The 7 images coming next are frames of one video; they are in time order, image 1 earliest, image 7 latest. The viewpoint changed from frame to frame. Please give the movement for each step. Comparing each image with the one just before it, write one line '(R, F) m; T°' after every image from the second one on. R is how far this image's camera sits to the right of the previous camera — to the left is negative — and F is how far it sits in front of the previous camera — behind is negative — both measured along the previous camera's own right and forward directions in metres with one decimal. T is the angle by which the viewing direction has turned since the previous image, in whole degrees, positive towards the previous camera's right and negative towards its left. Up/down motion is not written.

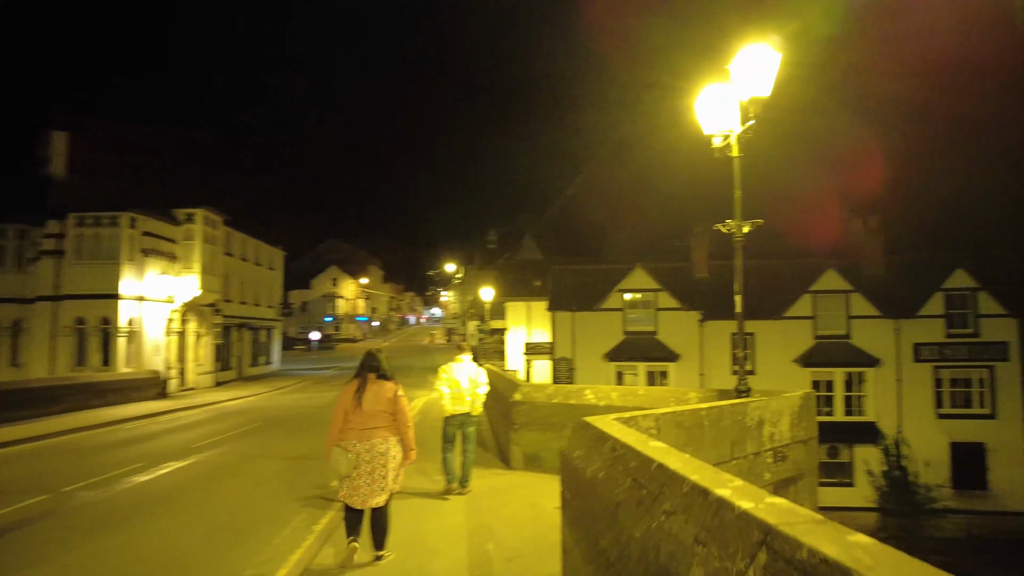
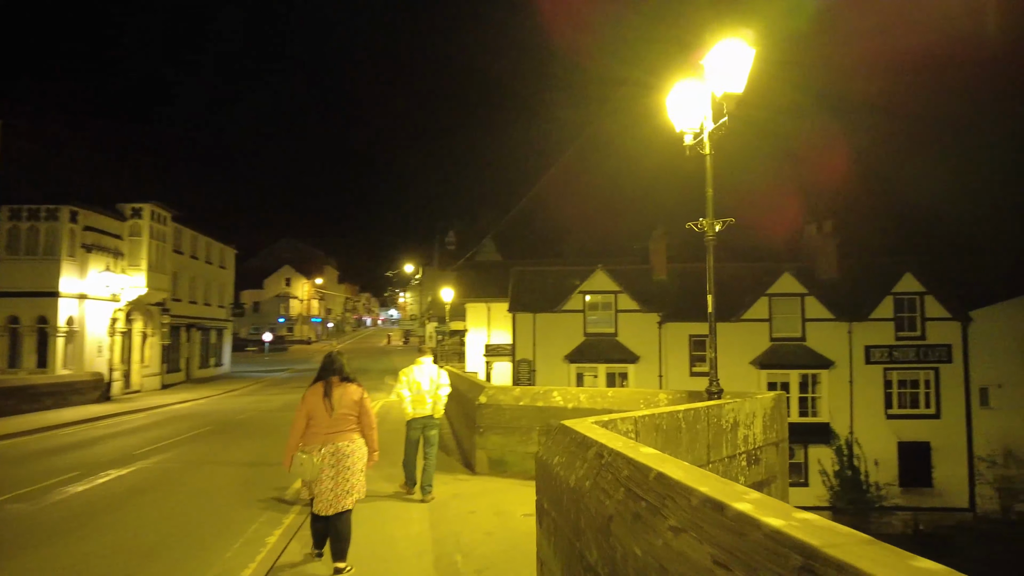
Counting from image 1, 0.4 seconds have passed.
(-0.1, +0.3) m; +4°
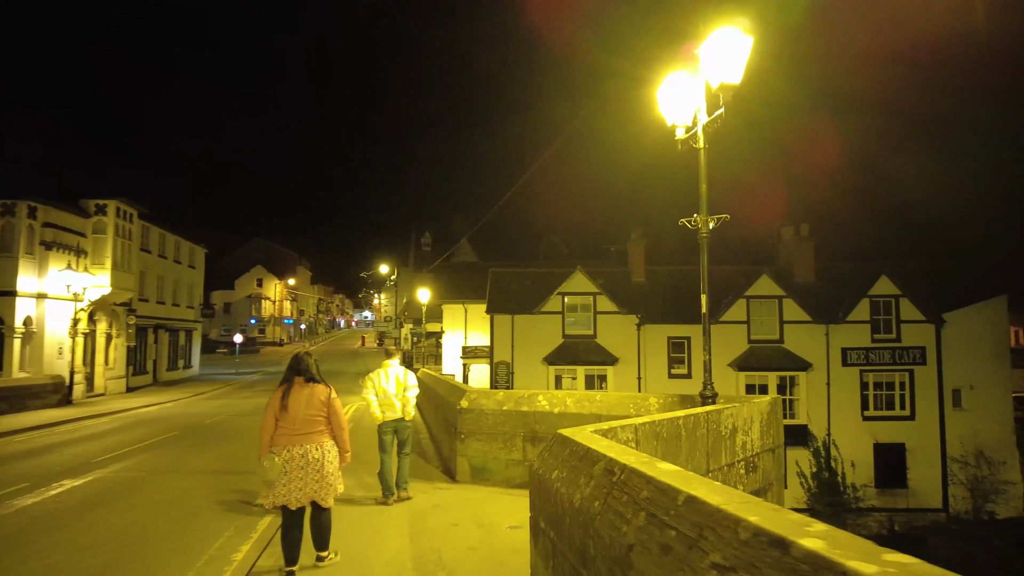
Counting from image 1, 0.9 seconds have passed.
(-0.1, +0.4) m; +2°
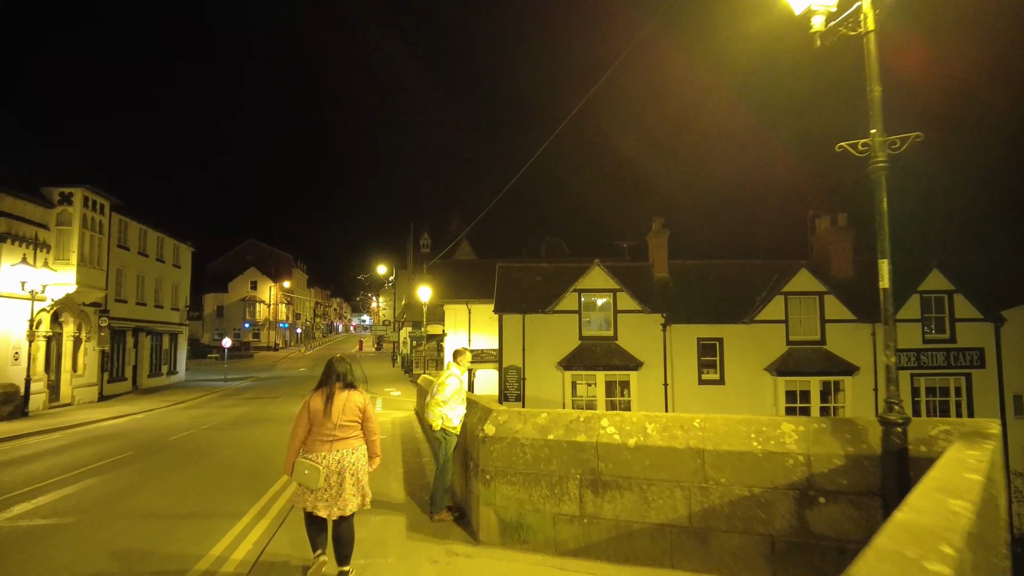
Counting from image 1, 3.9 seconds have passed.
(-0.4, +2.5) m; 0°
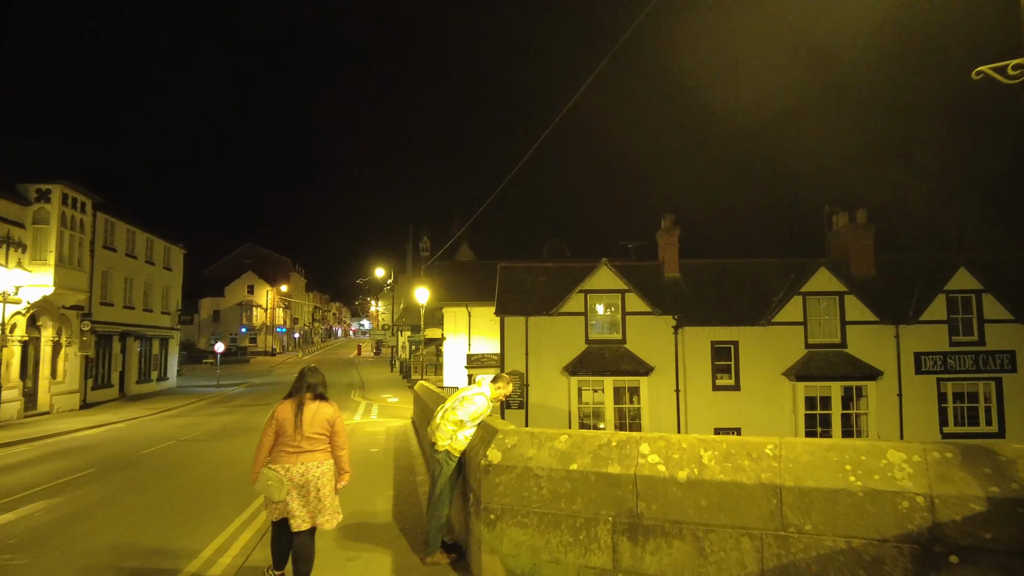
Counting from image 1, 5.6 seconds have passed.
(-0.1, +1.2) m; 0°
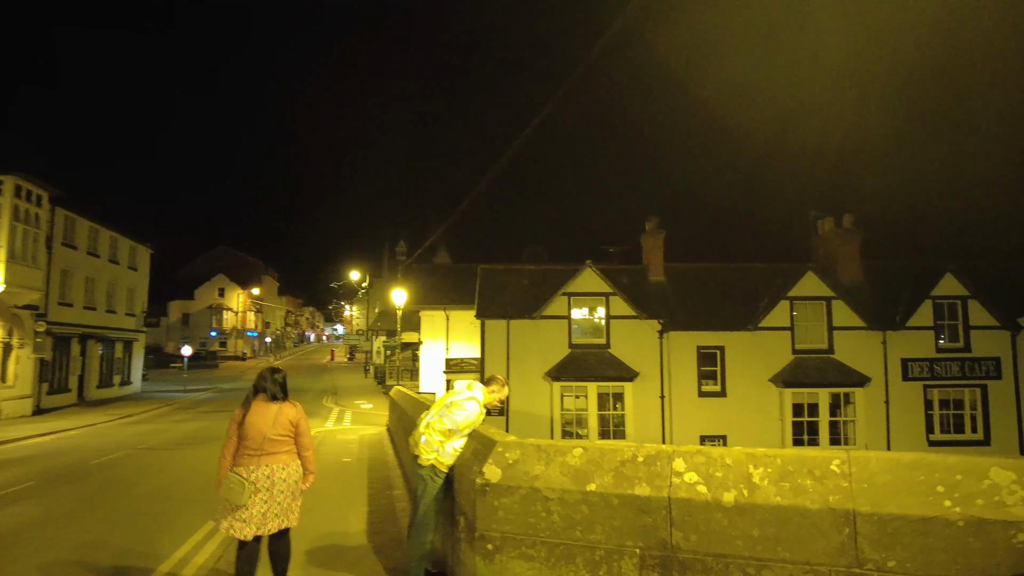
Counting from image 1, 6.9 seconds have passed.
(-0.2, +0.8) m; +2°
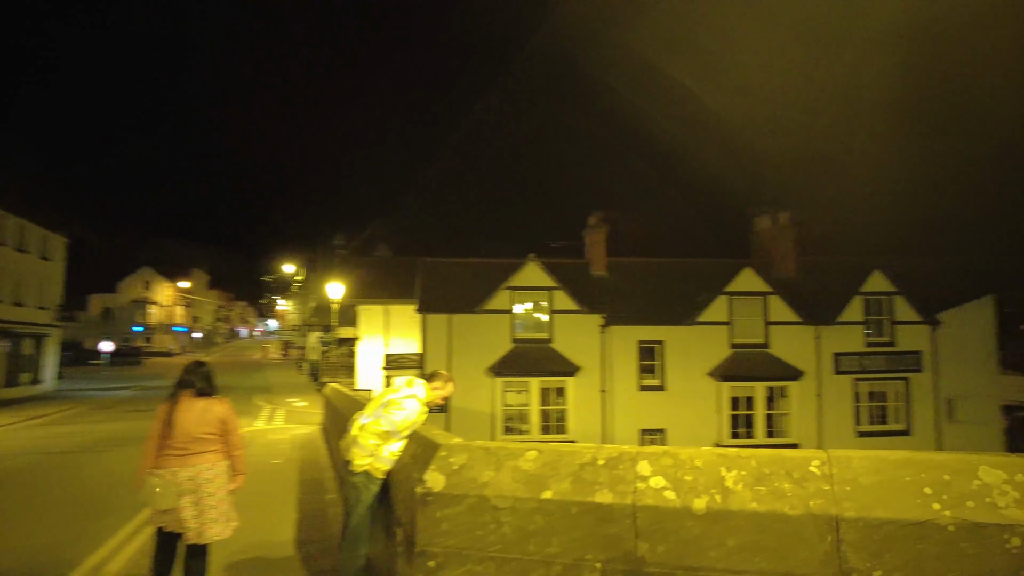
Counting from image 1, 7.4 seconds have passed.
(0.0, +0.4) m; +5°
